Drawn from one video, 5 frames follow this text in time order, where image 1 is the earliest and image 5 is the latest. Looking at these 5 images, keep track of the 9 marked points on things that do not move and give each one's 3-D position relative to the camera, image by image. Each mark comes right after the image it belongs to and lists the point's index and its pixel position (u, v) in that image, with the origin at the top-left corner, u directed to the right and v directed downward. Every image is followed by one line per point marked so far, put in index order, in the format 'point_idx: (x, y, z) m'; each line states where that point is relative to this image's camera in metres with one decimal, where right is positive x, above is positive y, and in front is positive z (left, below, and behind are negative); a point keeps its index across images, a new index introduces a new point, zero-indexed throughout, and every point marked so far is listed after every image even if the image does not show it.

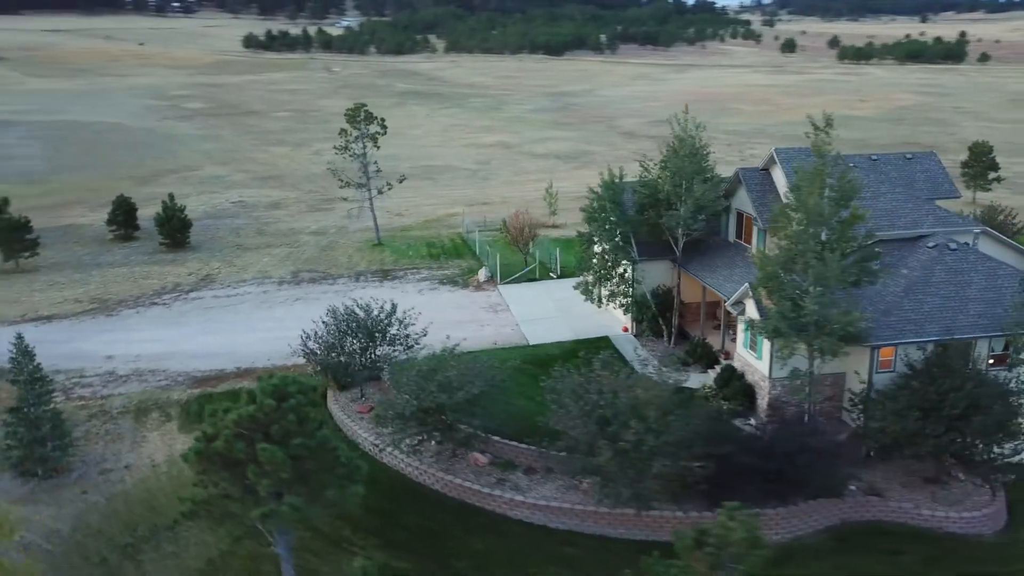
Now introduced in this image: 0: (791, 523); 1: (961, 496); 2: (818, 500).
0: (+6.5, -5.3, +18.5) m
1: (+10.9, -5.0, +19.6) m
2: (+7.2, -4.9, +18.9) m
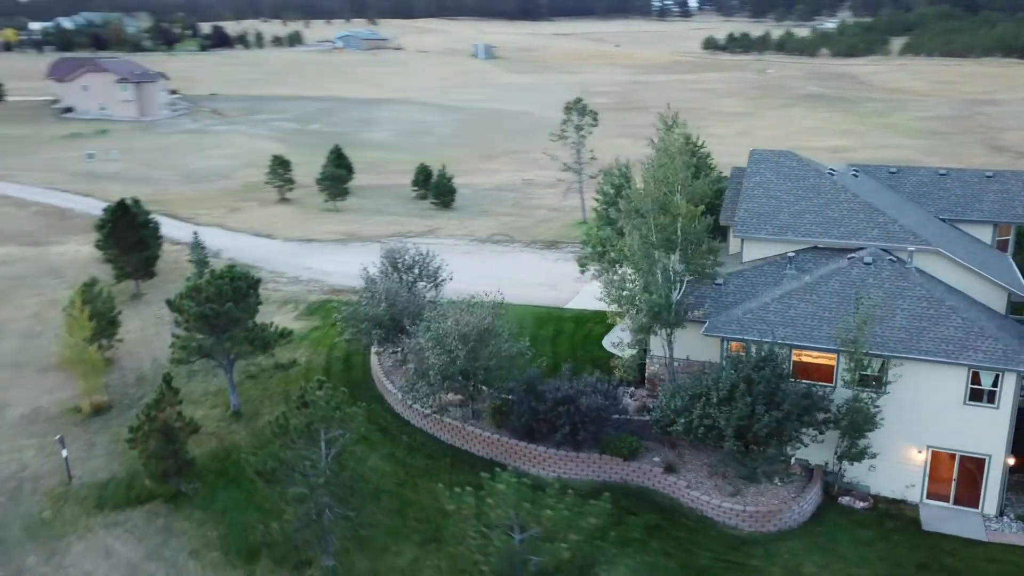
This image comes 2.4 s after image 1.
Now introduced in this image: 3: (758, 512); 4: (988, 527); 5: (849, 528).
0: (+1.3, -4.5, +21.2) m
1: (+5.7, -5.0, +19.9) m
2: (+2.2, -4.3, +21.2) m
3: (+5.7, -5.2, +19.1) m
4: (+11.3, -5.6, +19.4) m
5: (+7.9, -5.6, +19.3) m
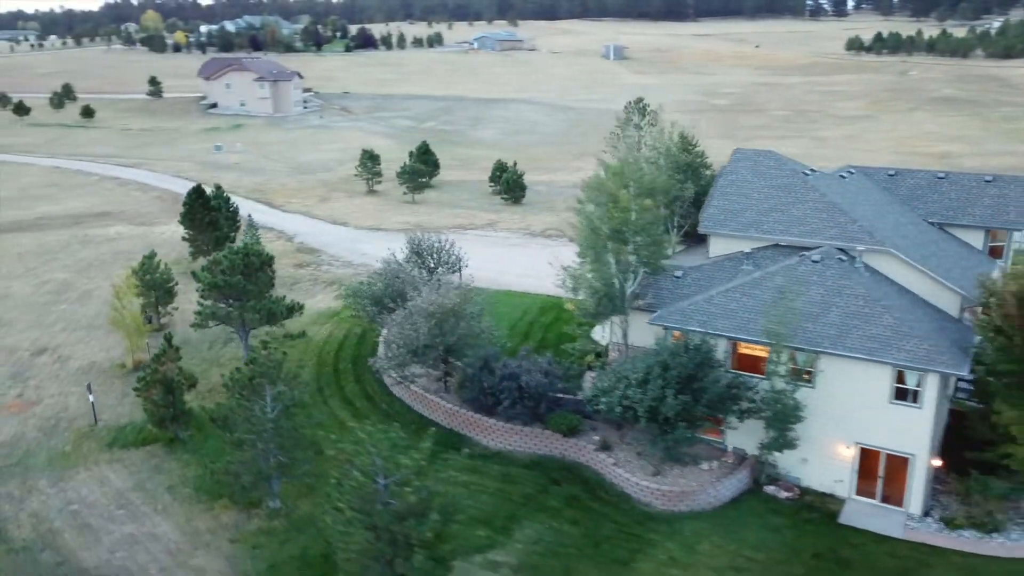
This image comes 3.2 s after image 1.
0: (-0.1, -4.1, +22.7) m
1: (+3.9, -4.8, +20.7) m
2: (+0.8, -3.9, +22.6) m
3: (+3.8, -5.0, +20.0) m
4: (+9.4, -5.6, +19.4) m
5: (+6.0, -5.5, +19.9) m
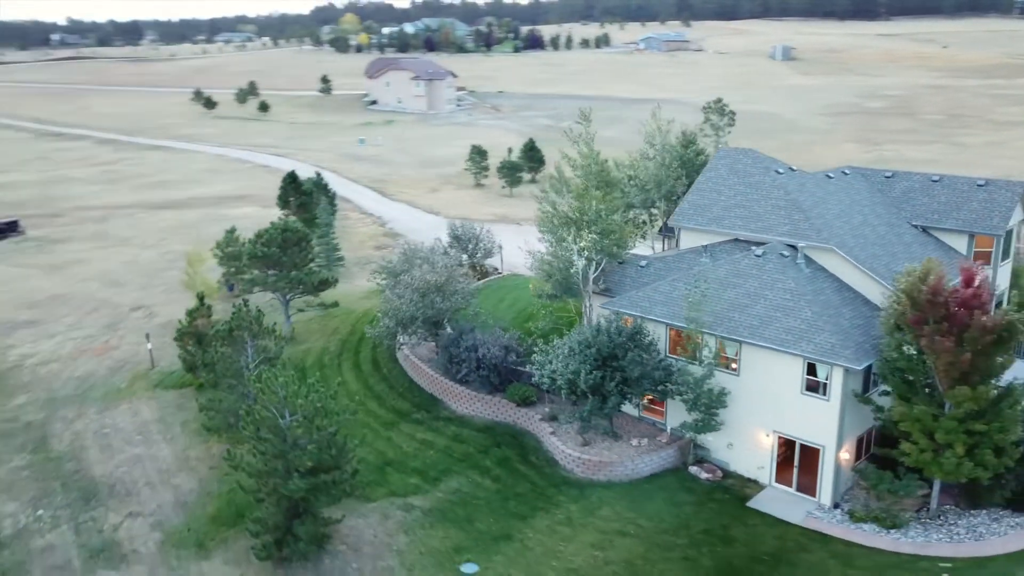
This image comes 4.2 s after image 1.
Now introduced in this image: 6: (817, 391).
0: (-1.3, -3.5, +24.9) m
1: (+2.2, -4.3, +22.2) m
2: (-0.4, -3.3, +24.6) m
3: (+2.0, -4.5, +21.5) m
4: (+7.3, -5.5, +19.8) m
5: (+4.1, -5.2, +20.9) m
6: (+7.3, -2.5, +19.7) m
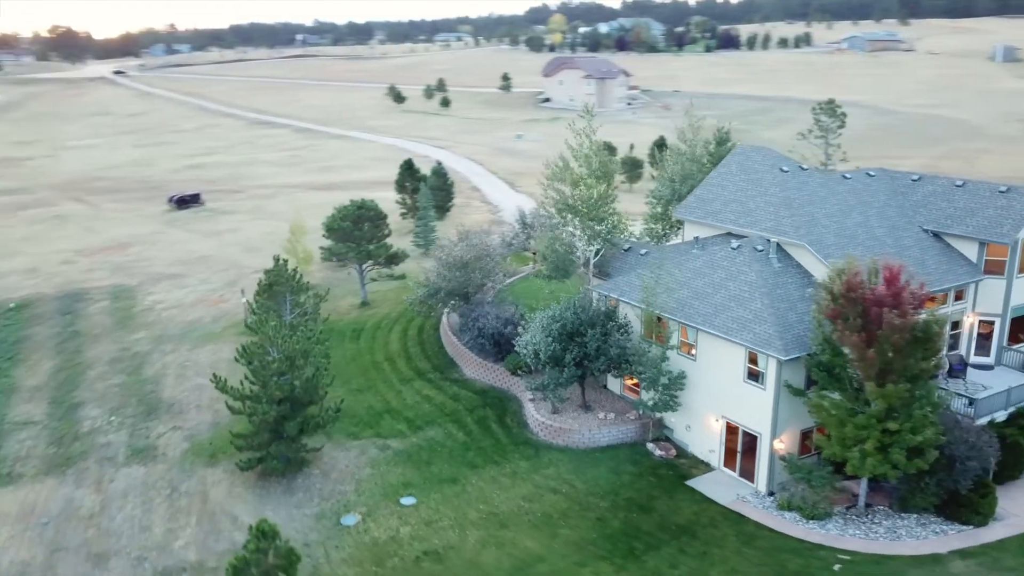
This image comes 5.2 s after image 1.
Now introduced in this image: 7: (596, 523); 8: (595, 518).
0: (-1.2, -2.7, +27.3) m
1: (+1.5, -3.8, +23.9) m
2: (-0.4, -2.5, +26.8) m
3: (+1.1, -3.9, +23.3) m
4: (+5.8, -5.2, +20.4) m
5: (+3.0, -4.7, +22.2) m
6: (+6.1, -2.3, +20.3) m
7: (+2.0, -5.6, +19.6) m
8: (+2.0, -5.6, +19.8) m
